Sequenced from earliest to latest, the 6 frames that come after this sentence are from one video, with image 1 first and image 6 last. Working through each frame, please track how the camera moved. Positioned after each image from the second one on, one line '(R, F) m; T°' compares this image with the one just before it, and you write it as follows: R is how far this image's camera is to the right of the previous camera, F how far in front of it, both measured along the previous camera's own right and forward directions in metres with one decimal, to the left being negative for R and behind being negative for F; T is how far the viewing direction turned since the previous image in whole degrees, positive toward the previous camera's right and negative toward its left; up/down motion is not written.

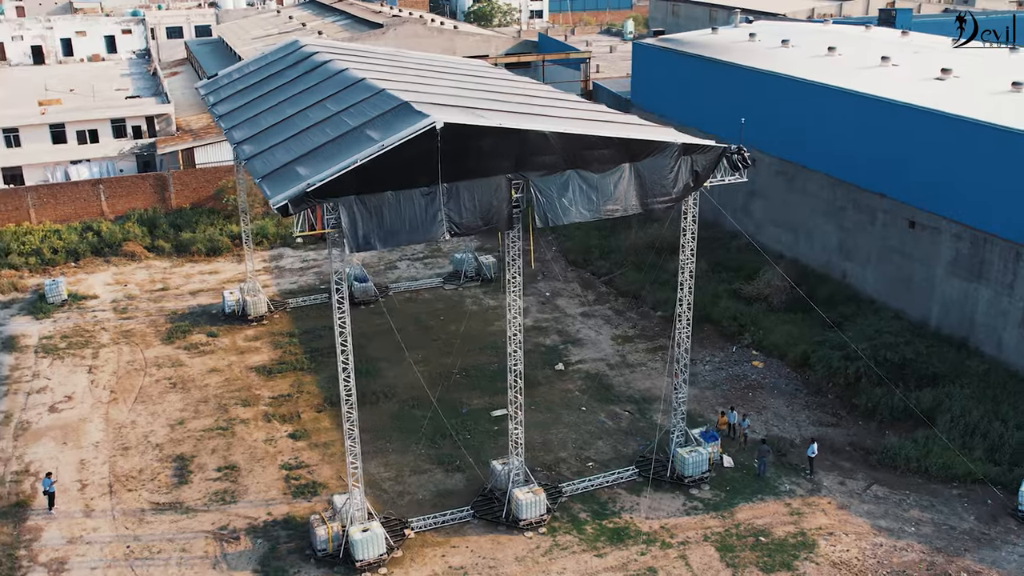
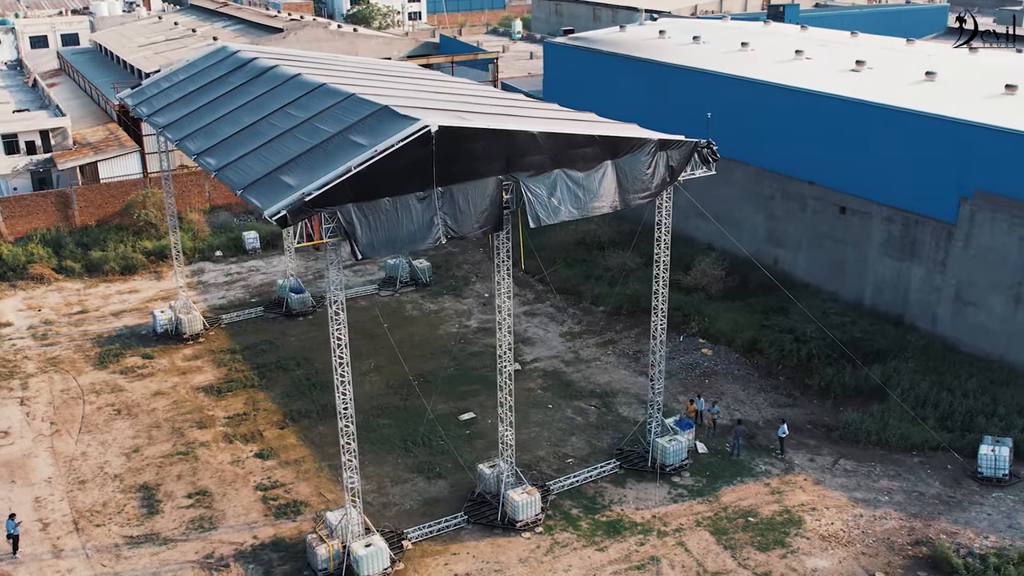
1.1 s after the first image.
(-2.2, +0.2) m; +8°
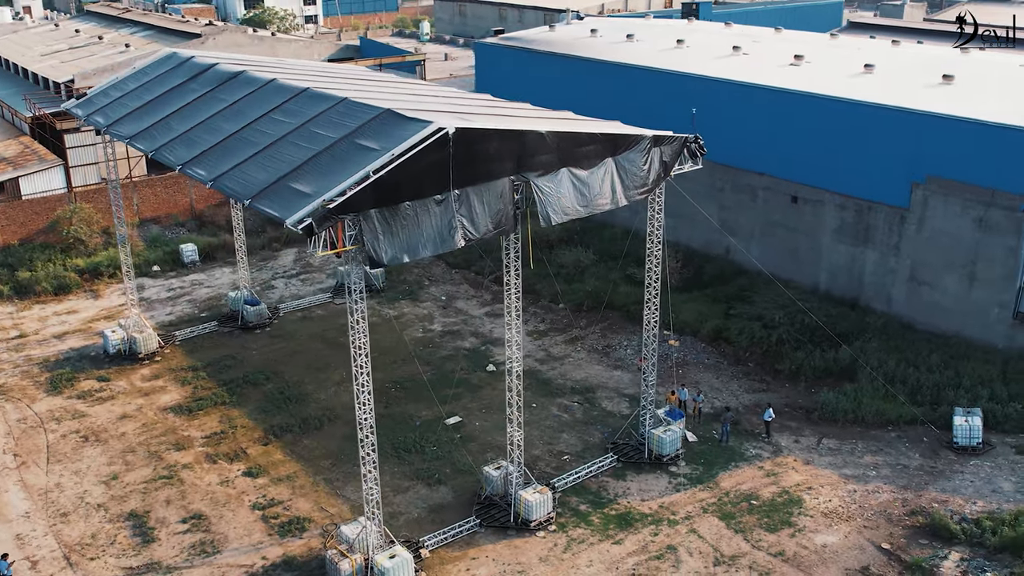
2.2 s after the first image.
(-2.2, +0.2) m; +7°
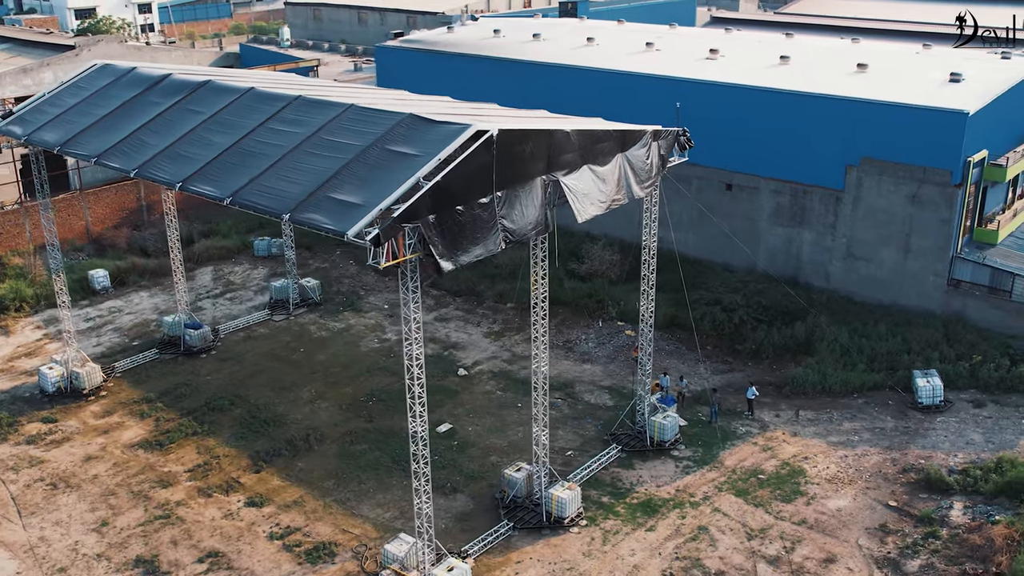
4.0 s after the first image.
(-3.6, +0.3) m; +10°
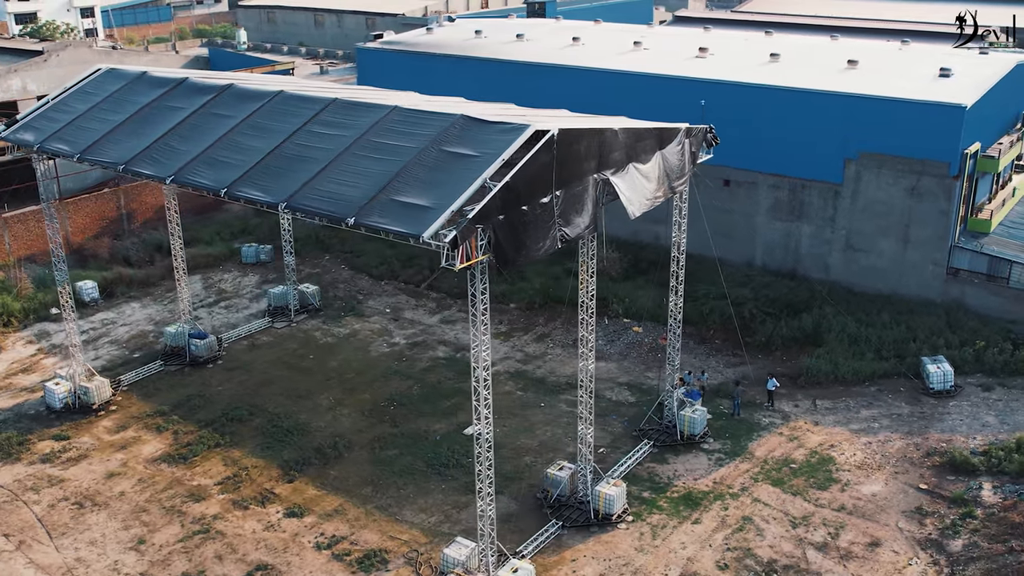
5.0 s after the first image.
(-2.0, 0.0) m; +4°
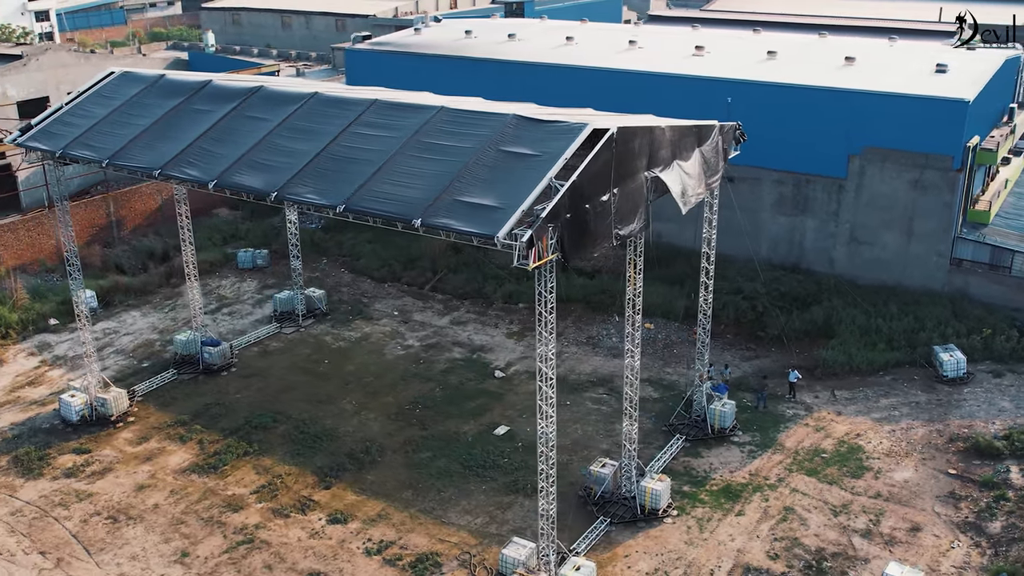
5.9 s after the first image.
(-1.8, 0.0) m; +3°
